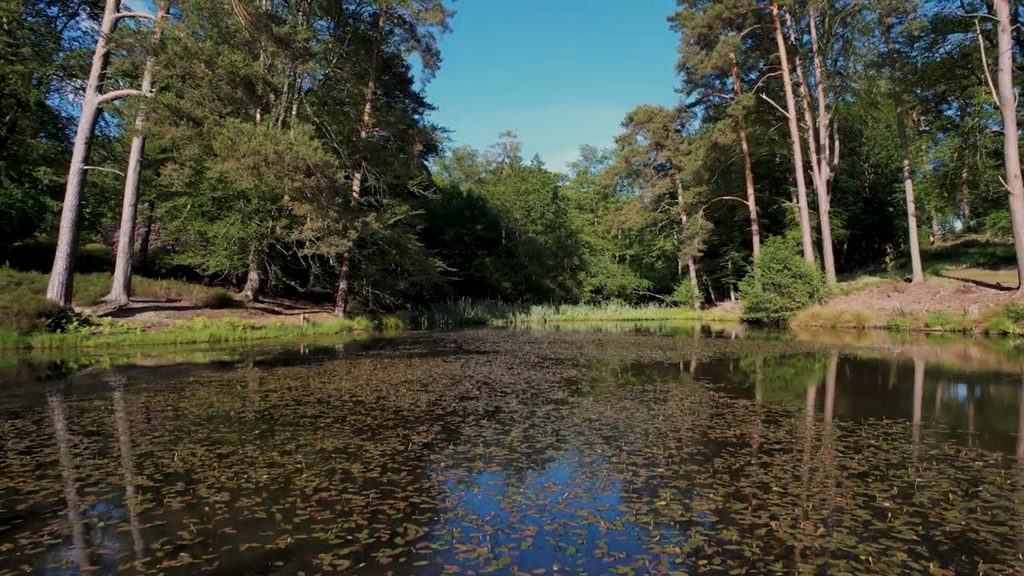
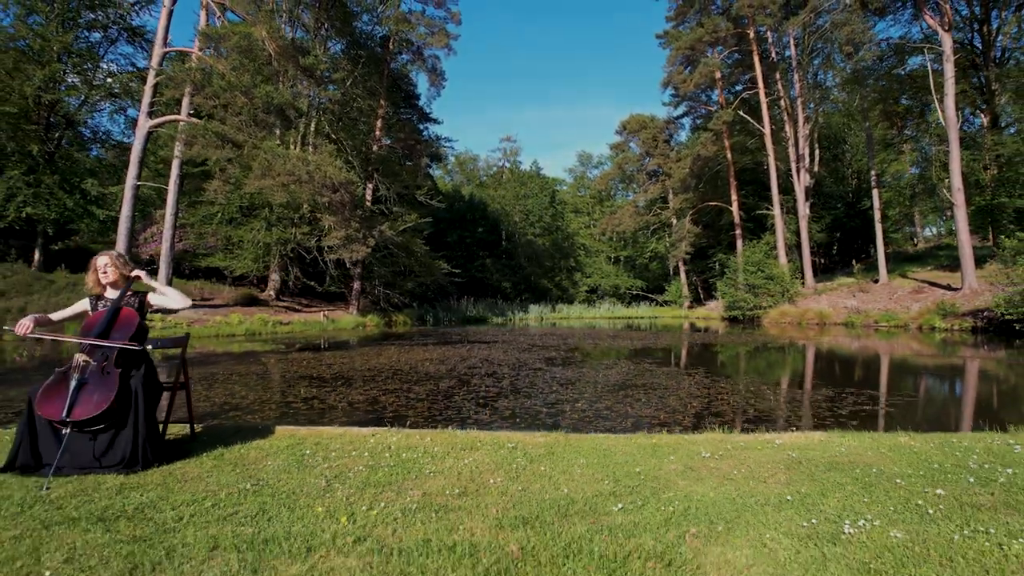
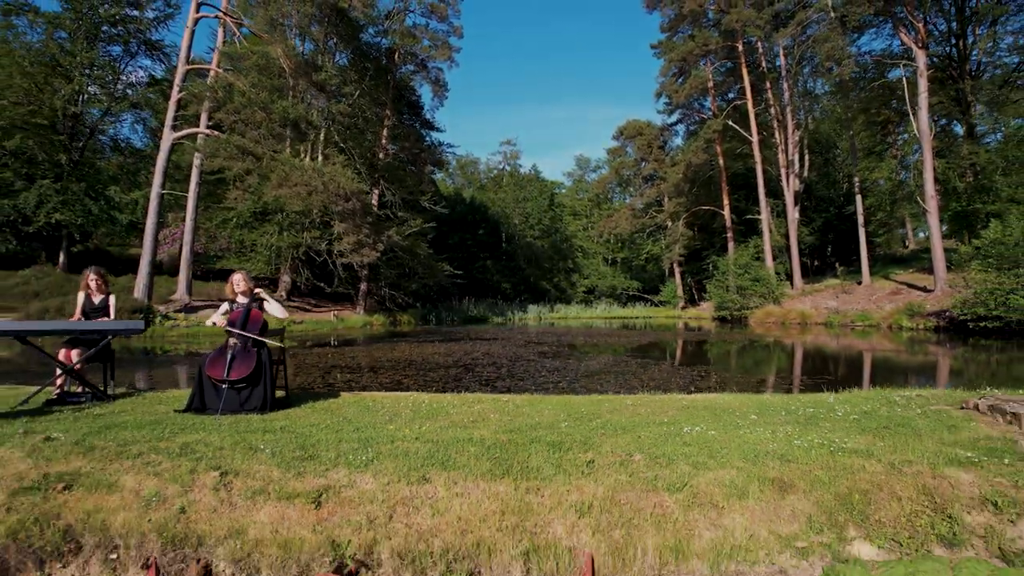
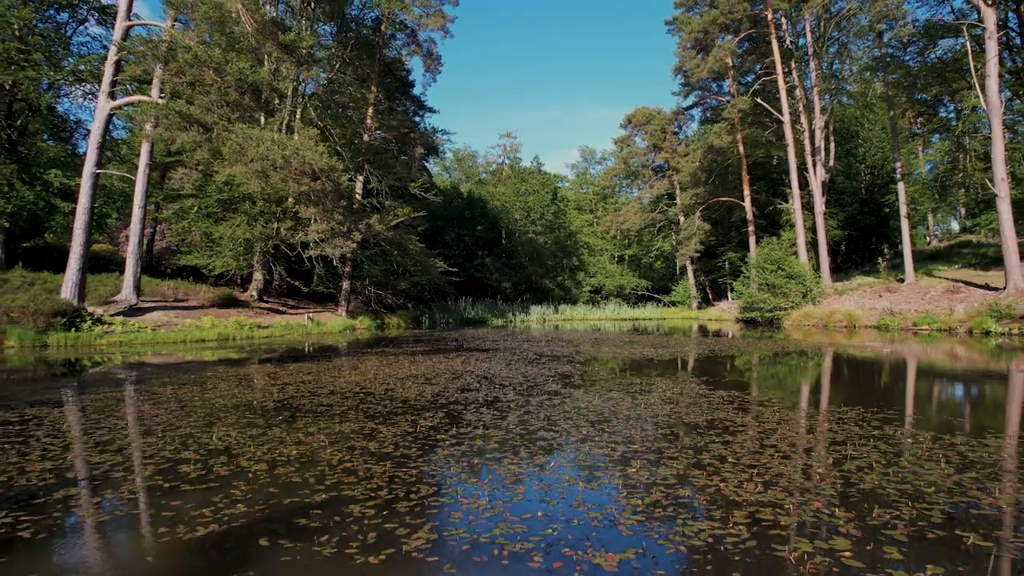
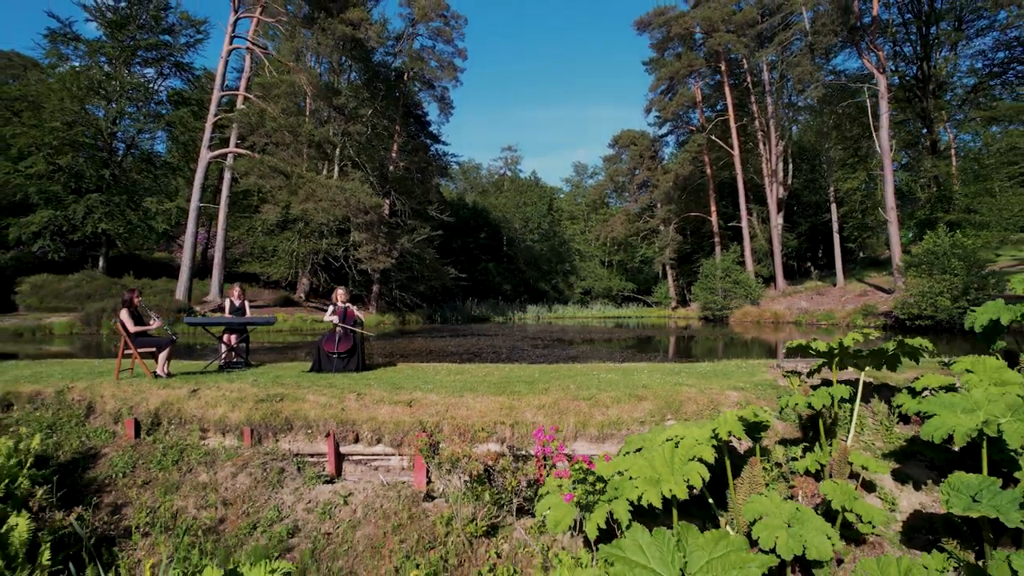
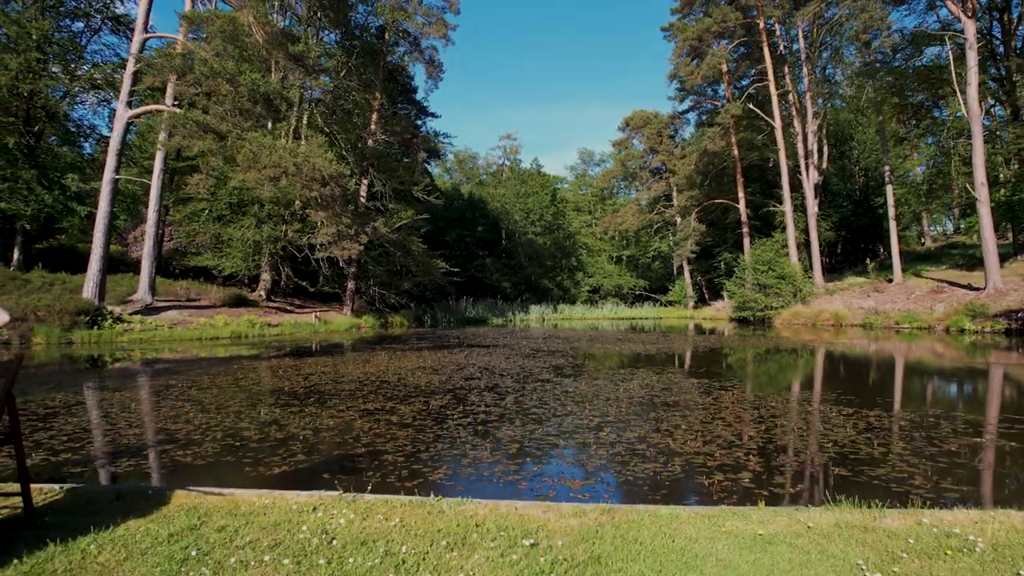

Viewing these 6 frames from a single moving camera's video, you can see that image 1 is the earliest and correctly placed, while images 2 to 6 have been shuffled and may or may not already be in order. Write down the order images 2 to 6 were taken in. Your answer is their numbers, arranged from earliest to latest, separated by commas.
4, 6, 2, 3, 5
